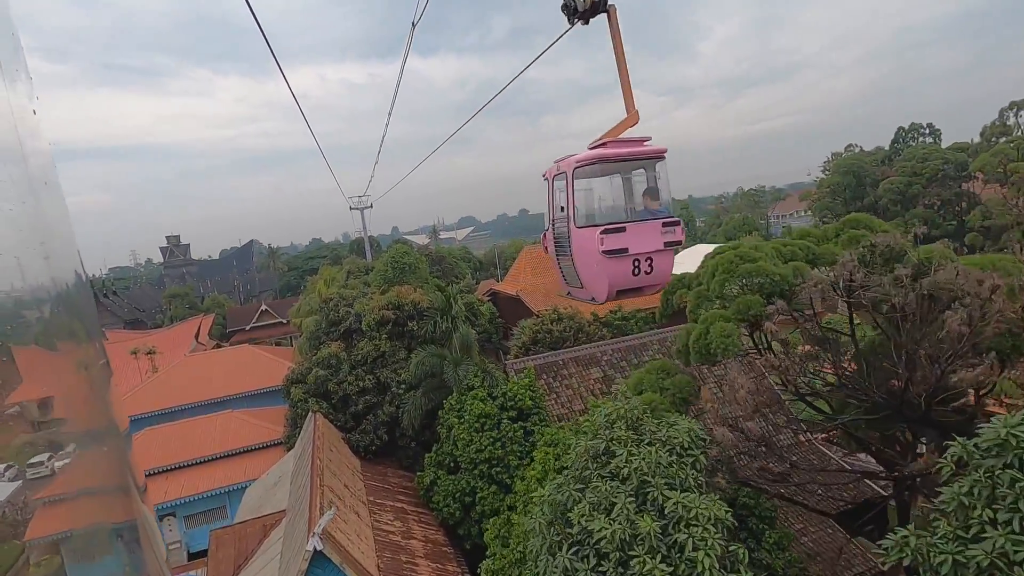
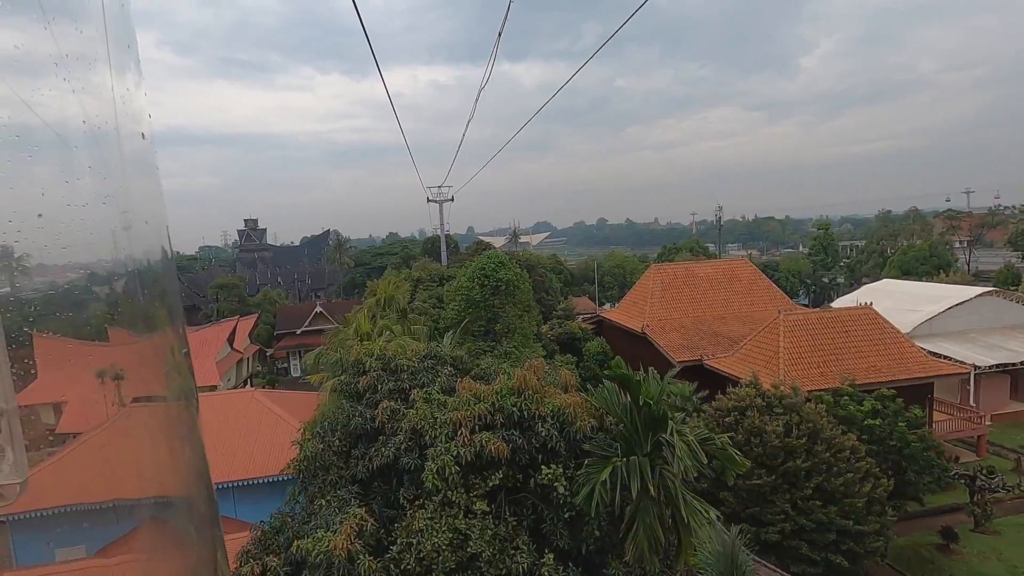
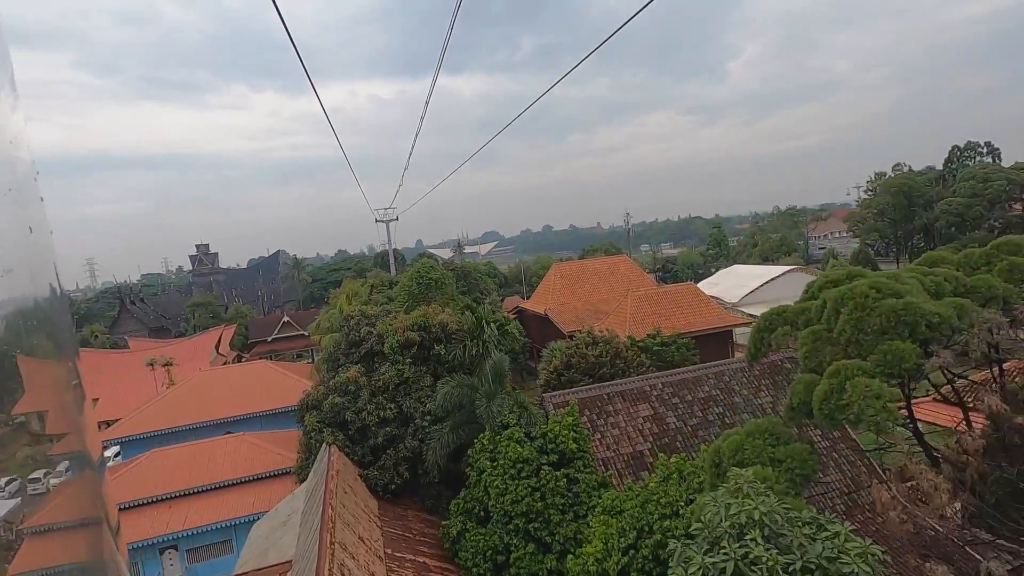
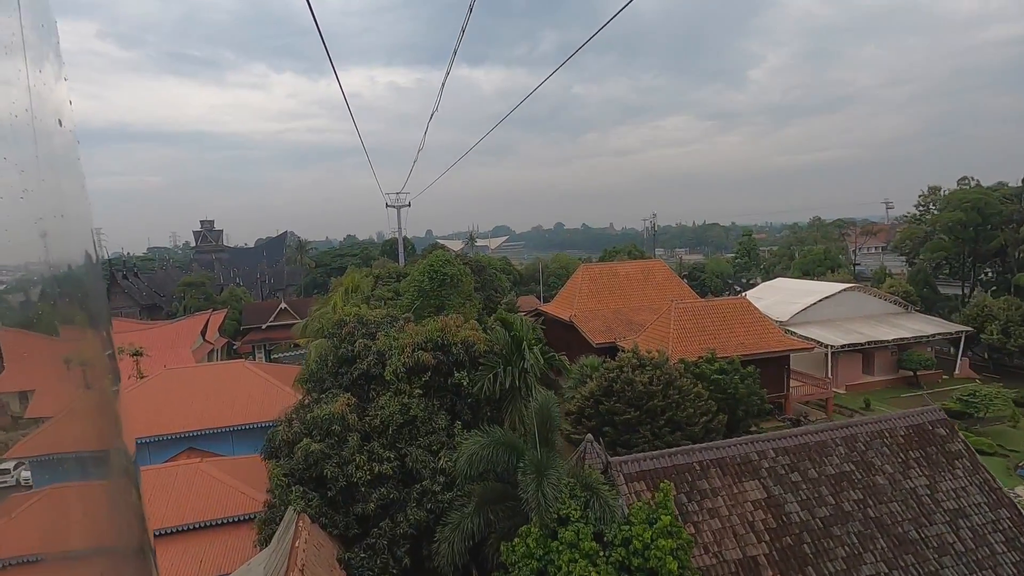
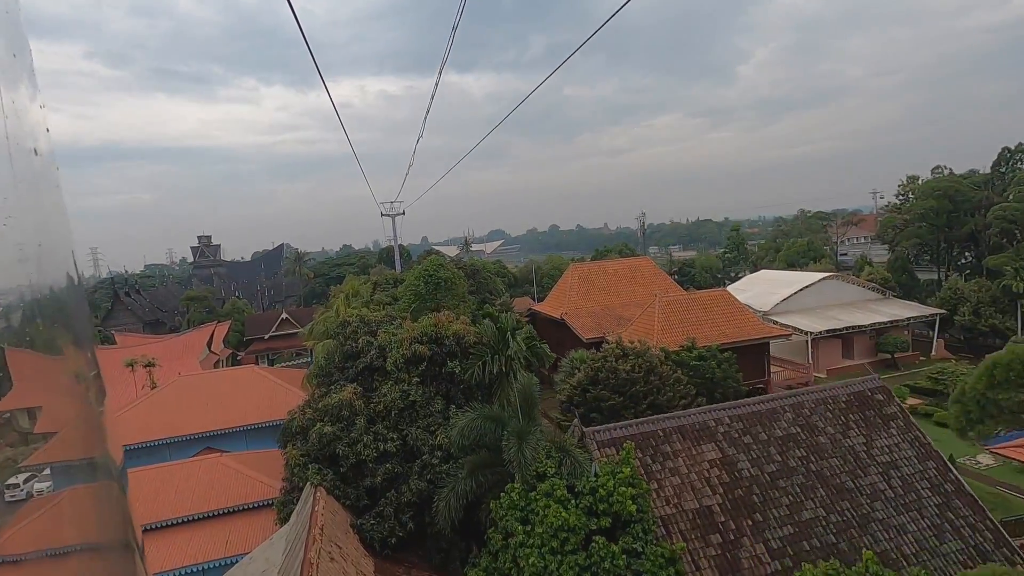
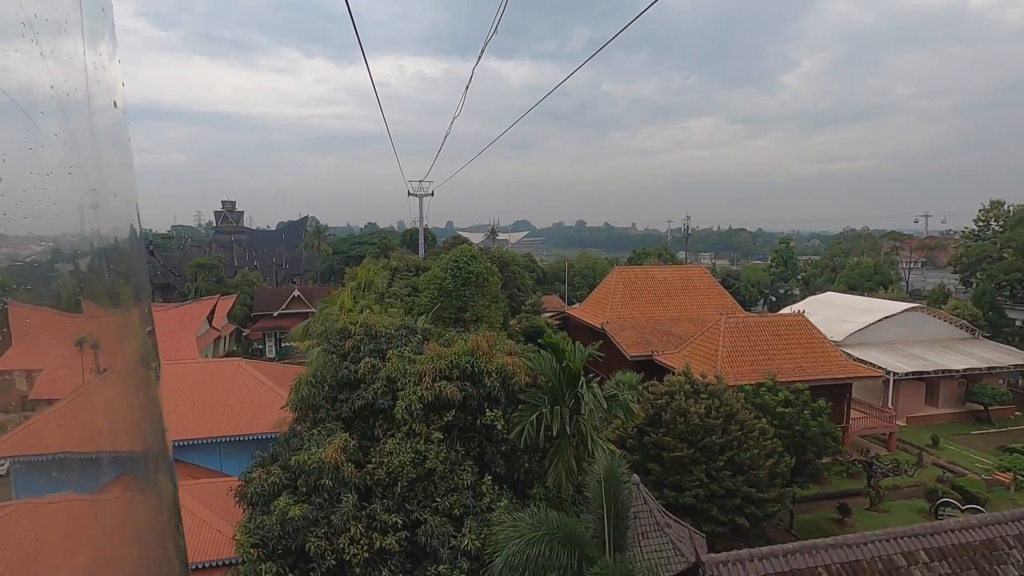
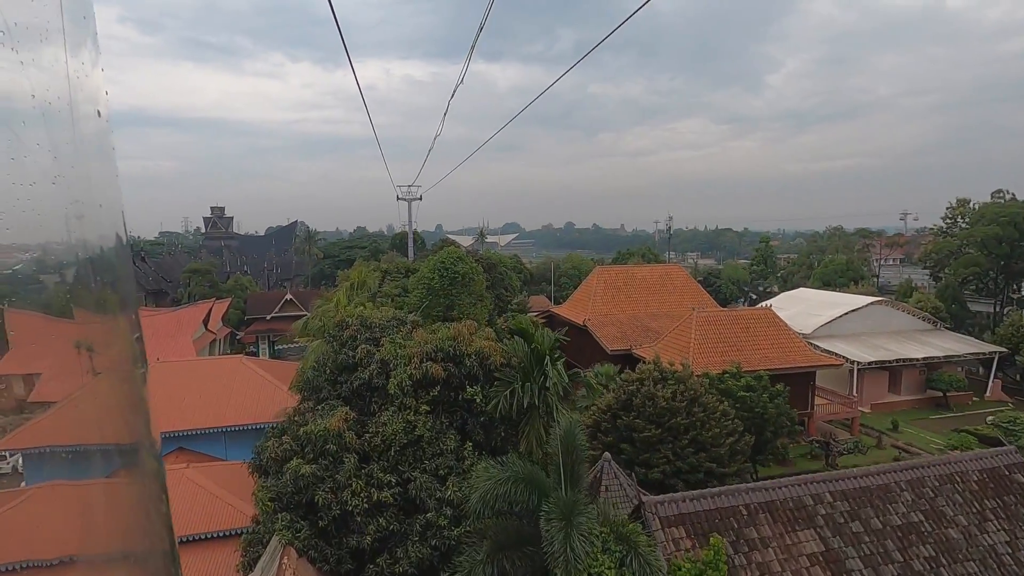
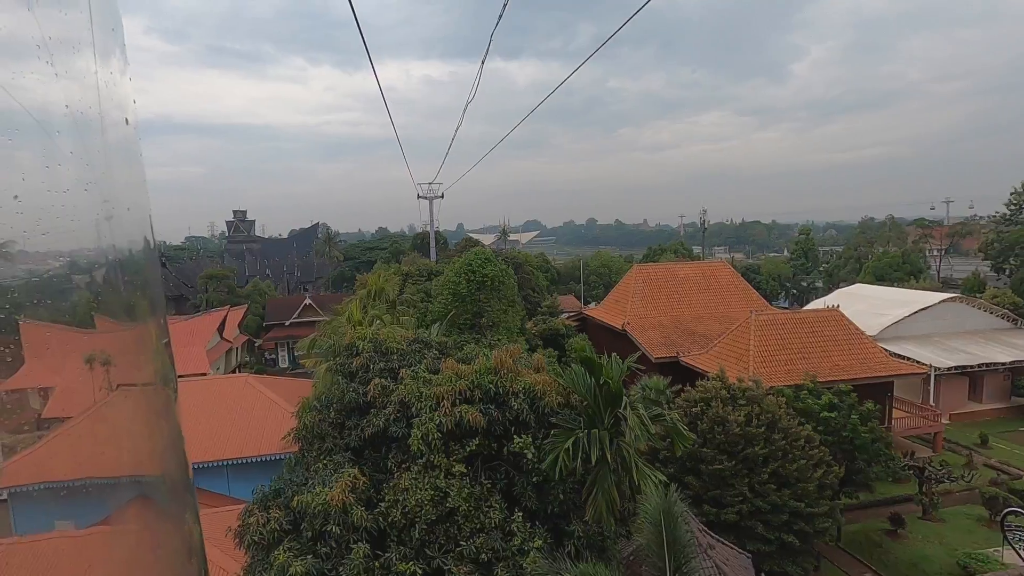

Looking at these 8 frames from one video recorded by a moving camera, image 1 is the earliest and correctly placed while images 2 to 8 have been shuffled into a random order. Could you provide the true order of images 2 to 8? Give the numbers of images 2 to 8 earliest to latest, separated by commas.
3, 5, 4, 7, 6, 8, 2
